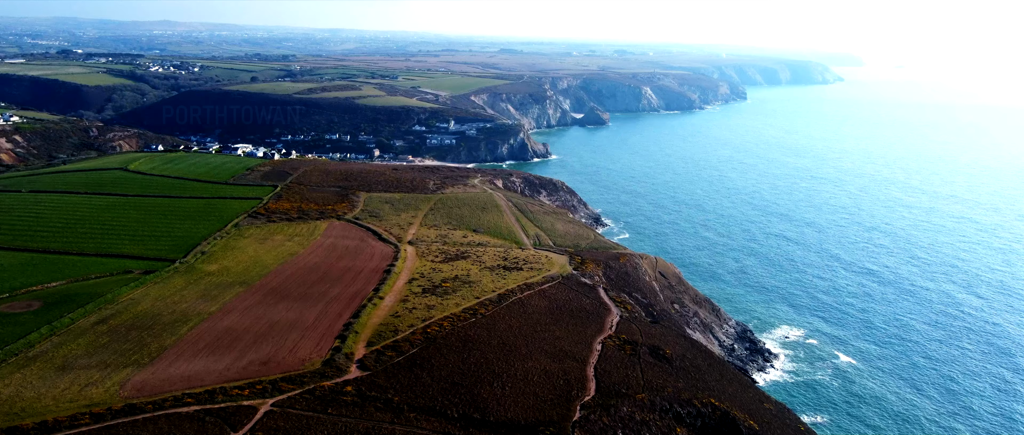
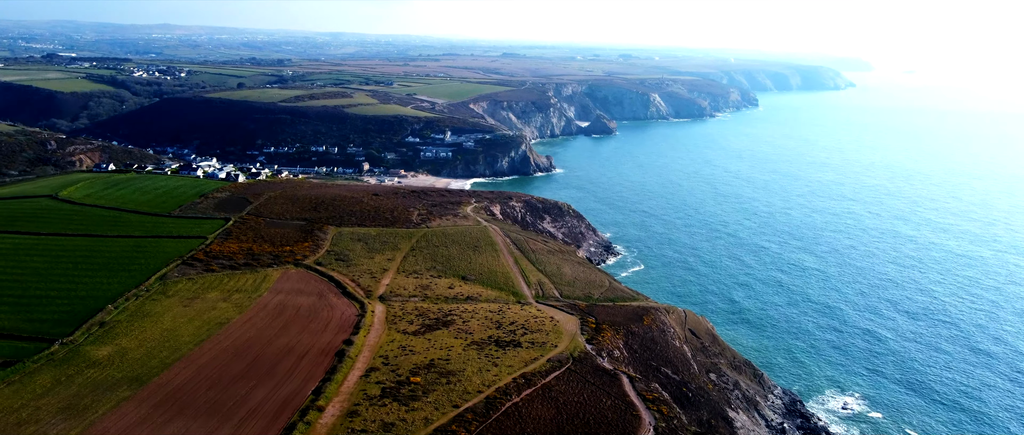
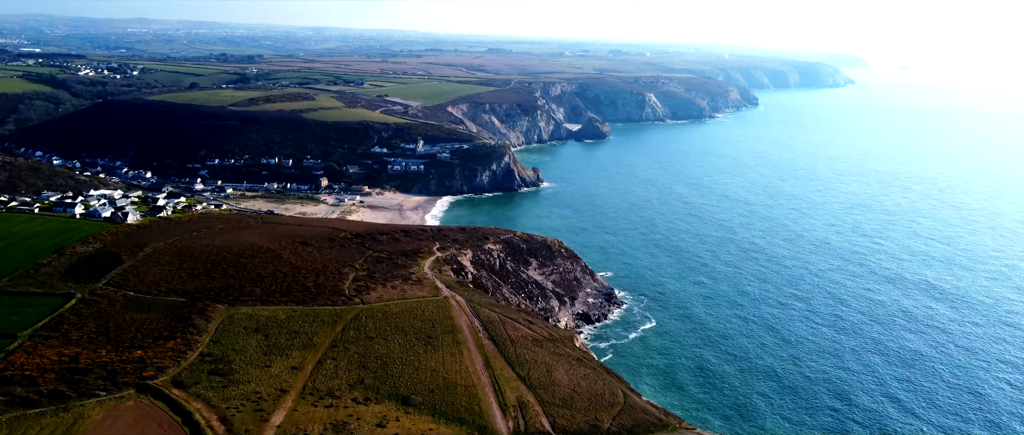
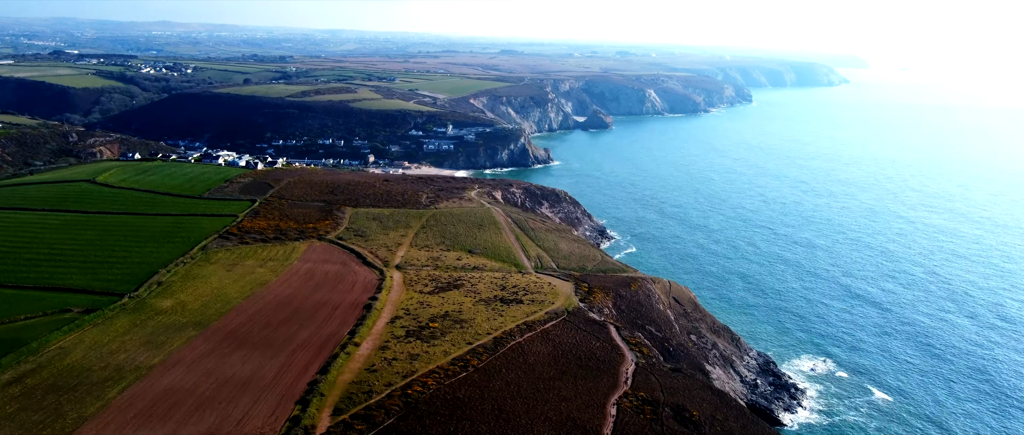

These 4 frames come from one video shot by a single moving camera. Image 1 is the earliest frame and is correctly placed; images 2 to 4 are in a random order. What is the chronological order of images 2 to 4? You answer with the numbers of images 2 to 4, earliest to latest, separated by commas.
4, 2, 3
